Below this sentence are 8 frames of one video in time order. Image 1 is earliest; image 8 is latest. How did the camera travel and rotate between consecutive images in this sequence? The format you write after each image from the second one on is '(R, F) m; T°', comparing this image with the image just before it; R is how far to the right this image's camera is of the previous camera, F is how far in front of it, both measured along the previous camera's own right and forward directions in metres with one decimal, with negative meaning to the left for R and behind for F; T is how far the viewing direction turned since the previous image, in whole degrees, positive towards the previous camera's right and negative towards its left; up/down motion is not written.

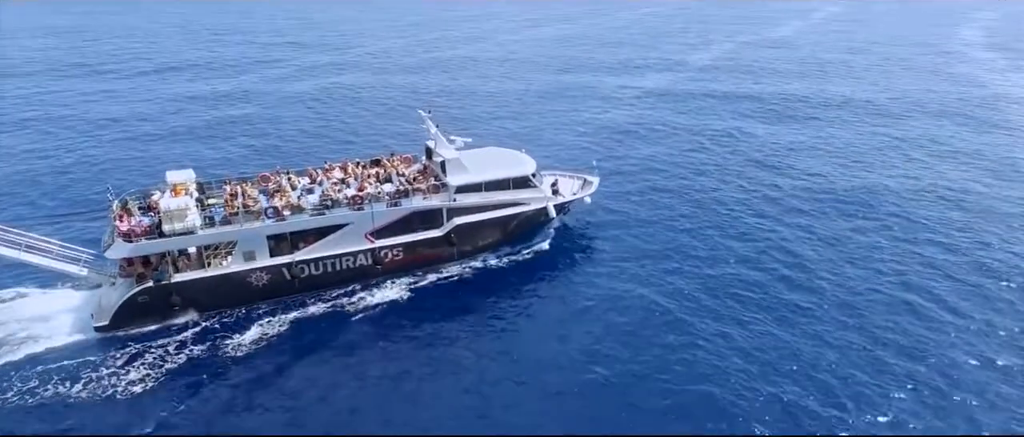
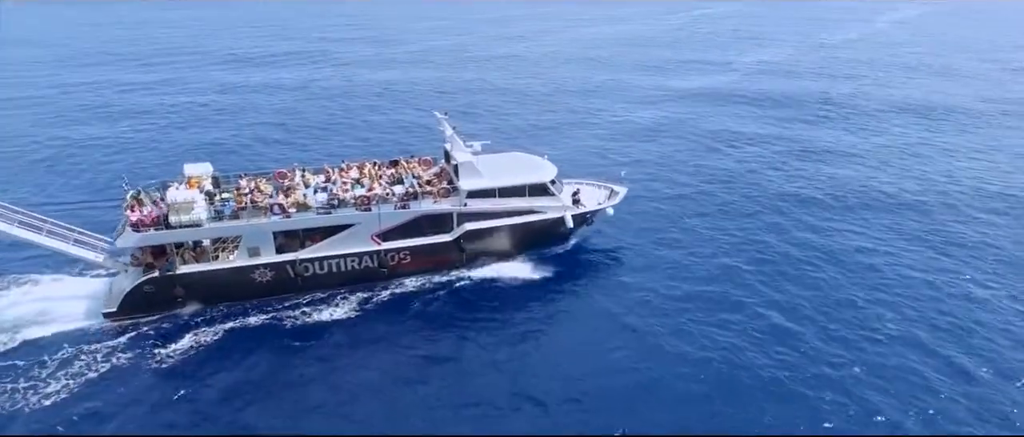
(+3.2, +1.9) m; -6°
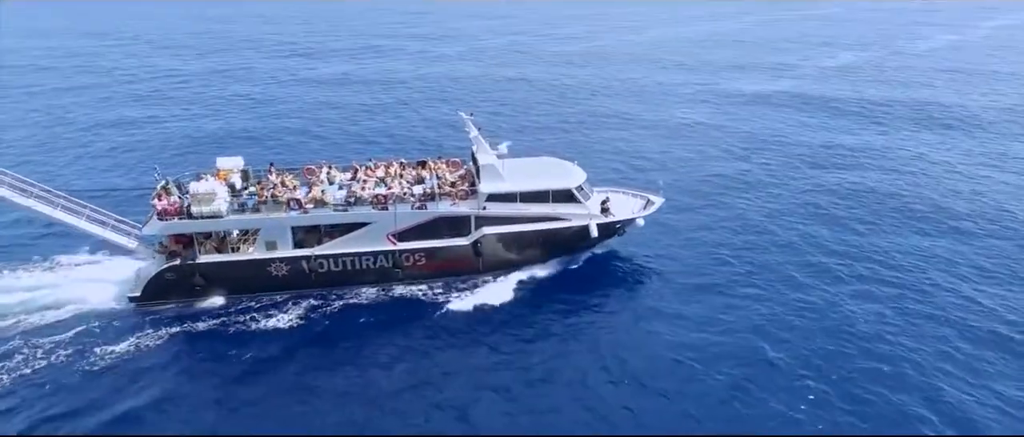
(+3.4, +1.8) m; -7°
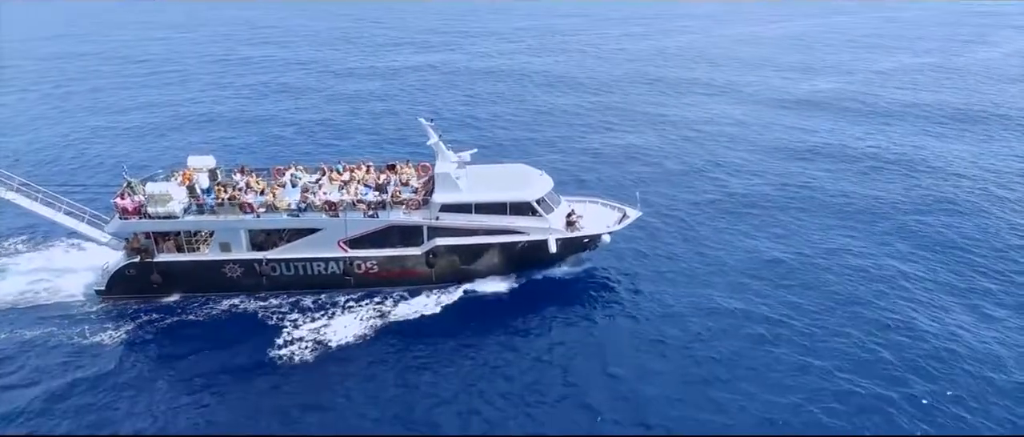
(+7.1, +1.6) m; -6°
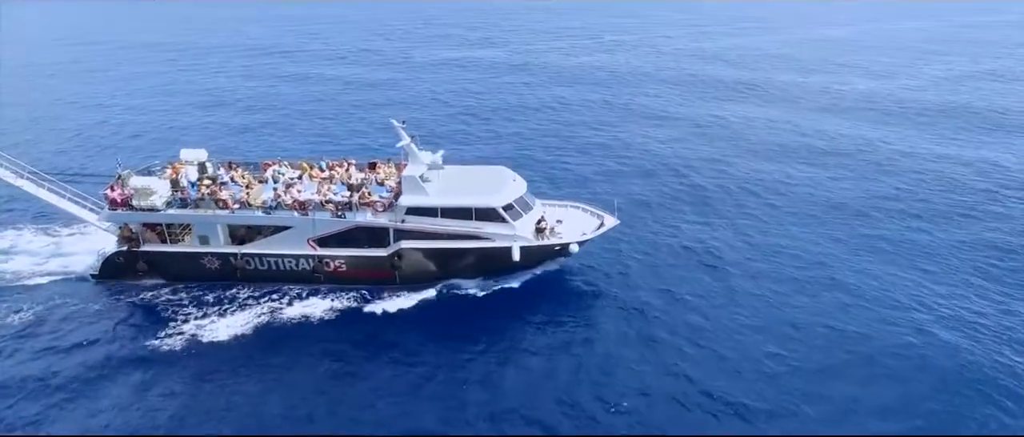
(+6.4, +0.6) m; -6°
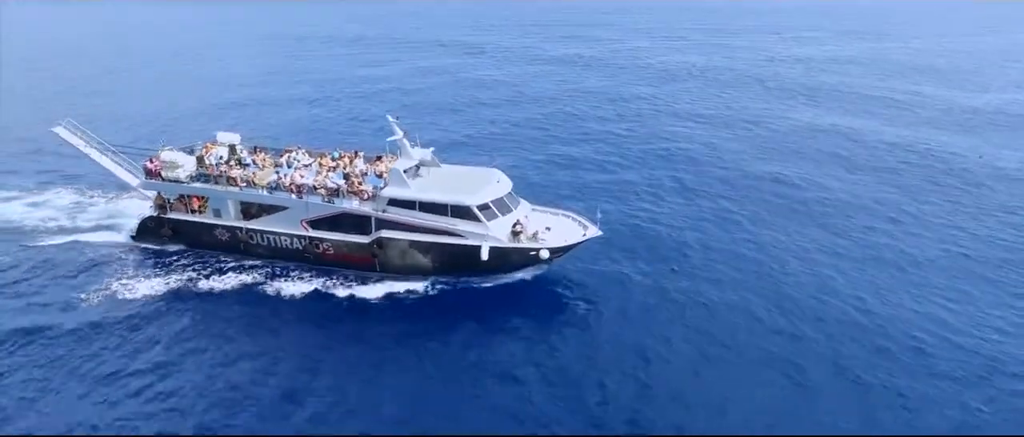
(+9.4, +0.5) m; -11°
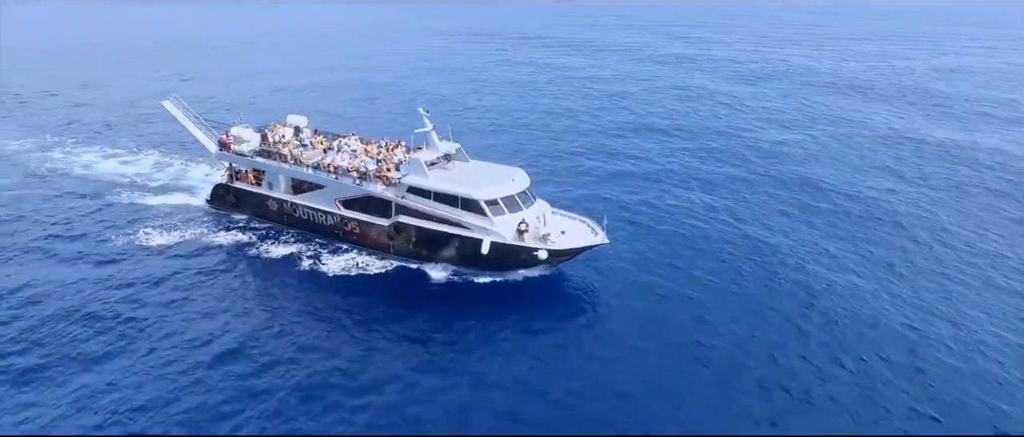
(+8.4, +0.1) m; -12°
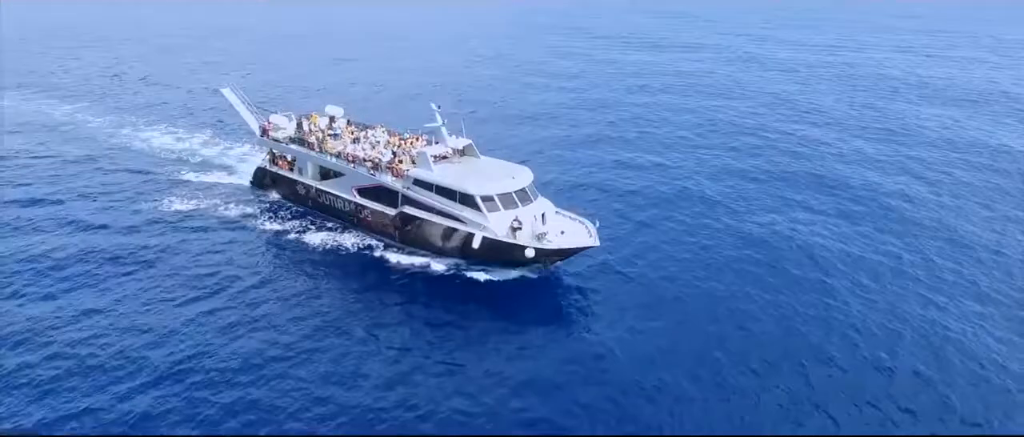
(+6.5, -0.4) m; -8°
